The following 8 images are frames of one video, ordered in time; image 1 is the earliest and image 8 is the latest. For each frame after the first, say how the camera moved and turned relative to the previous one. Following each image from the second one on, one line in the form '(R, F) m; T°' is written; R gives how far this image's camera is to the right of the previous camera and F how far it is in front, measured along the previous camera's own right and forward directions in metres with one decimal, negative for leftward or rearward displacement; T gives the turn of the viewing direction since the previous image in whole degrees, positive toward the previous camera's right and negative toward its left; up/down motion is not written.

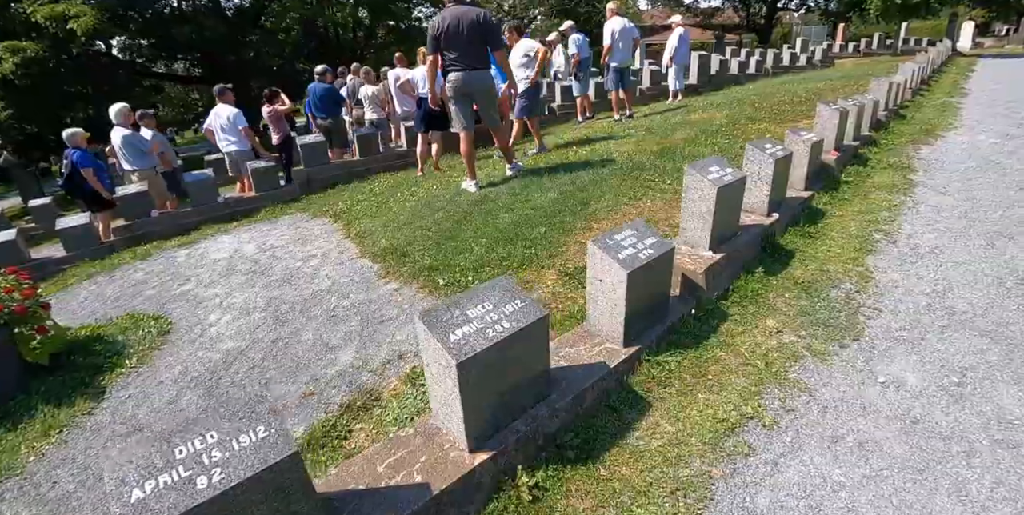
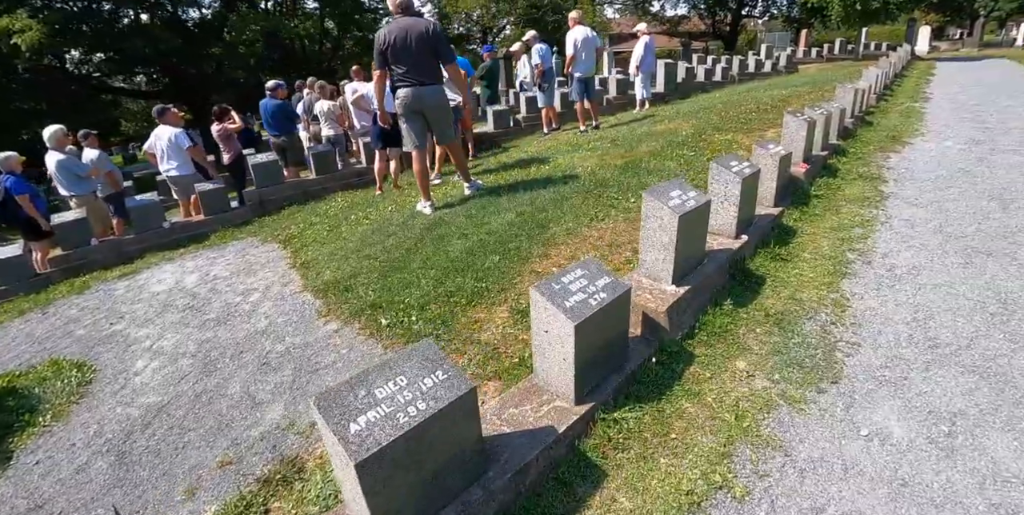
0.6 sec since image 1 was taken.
(+0.2, +0.4) m; +2°
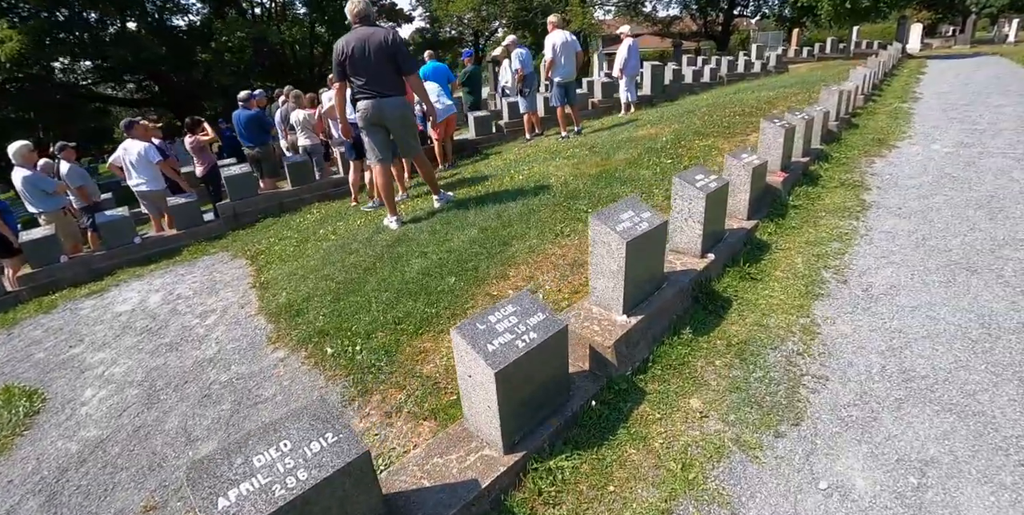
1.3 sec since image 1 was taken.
(+0.4, +0.2) m; 0°
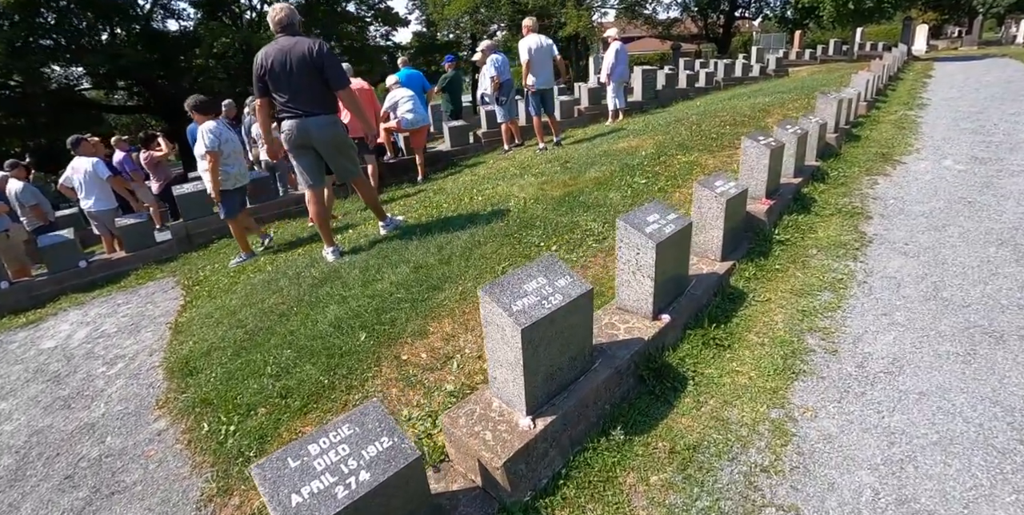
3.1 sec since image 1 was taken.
(+0.6, +0.7) m; -1°
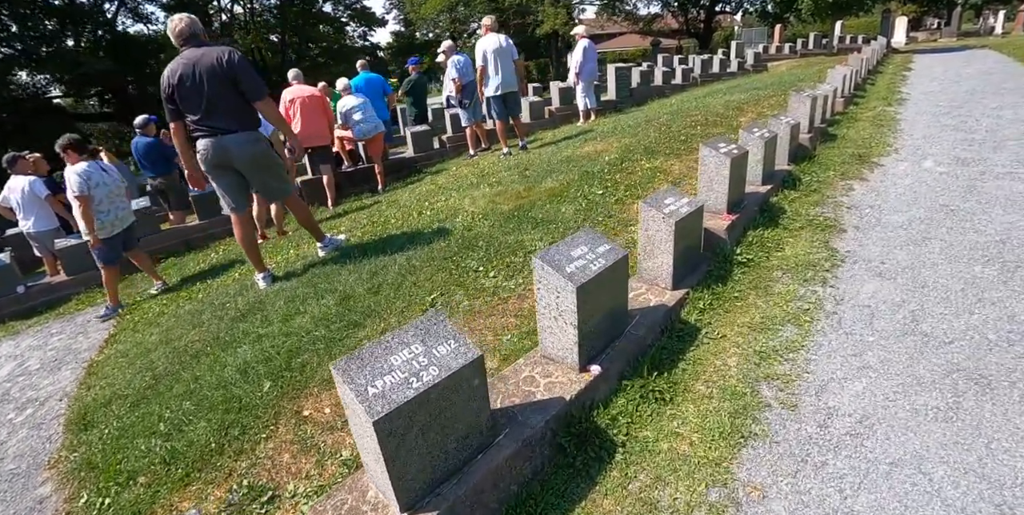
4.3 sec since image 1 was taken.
(+0.4, +0.4) m; +1°
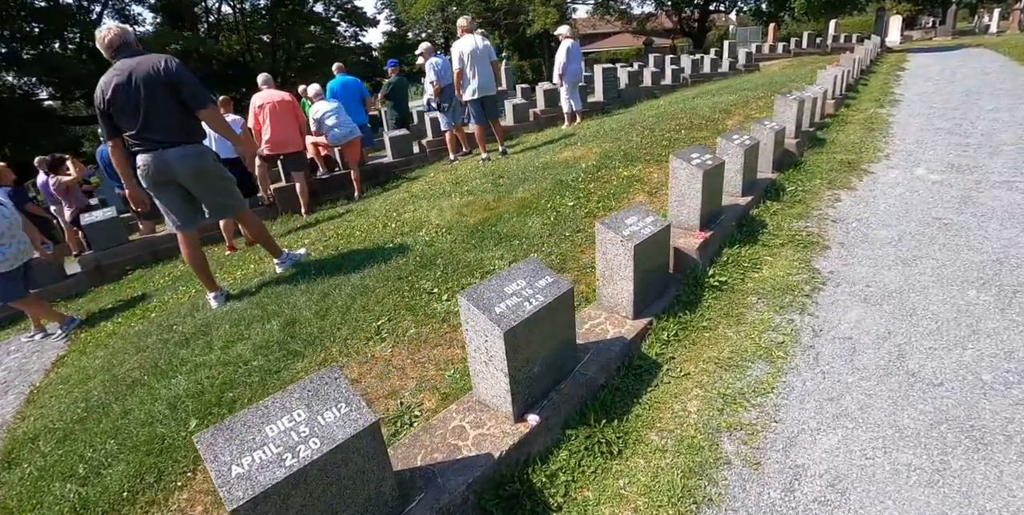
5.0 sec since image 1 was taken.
(+0.3, +0.3) m; 0°
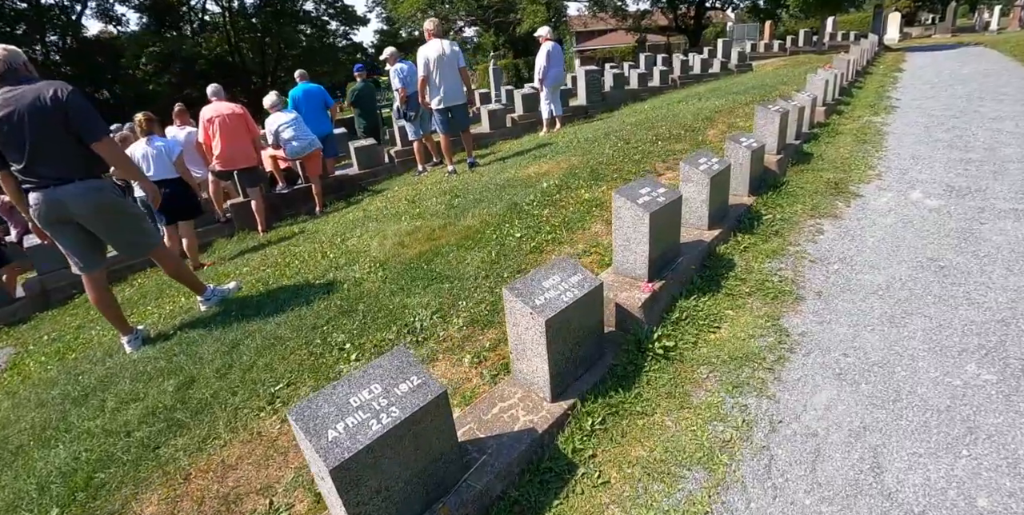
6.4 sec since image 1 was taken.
(+0.5, +0.5) m; -1°
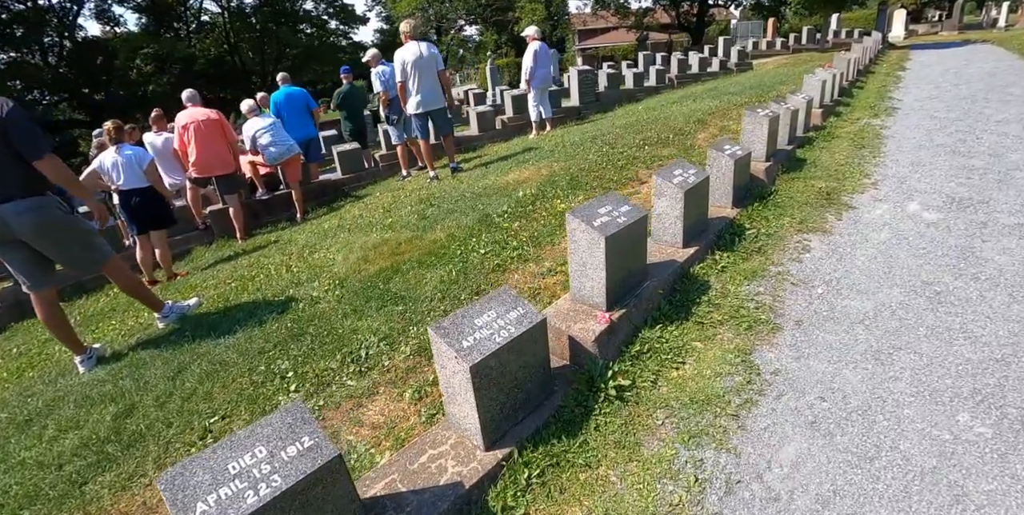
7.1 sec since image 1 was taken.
(+0.3, +0.2) m; -1°
